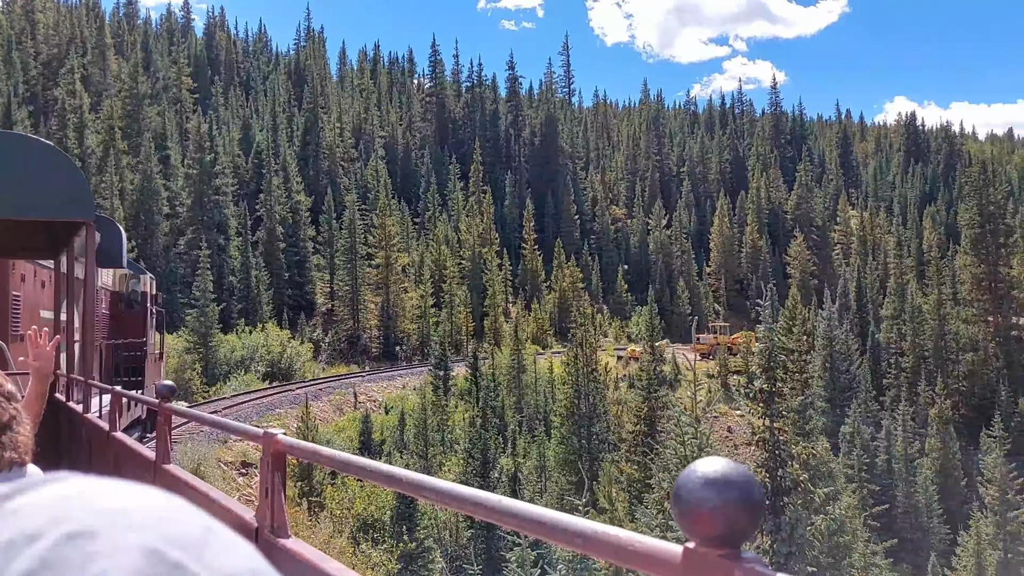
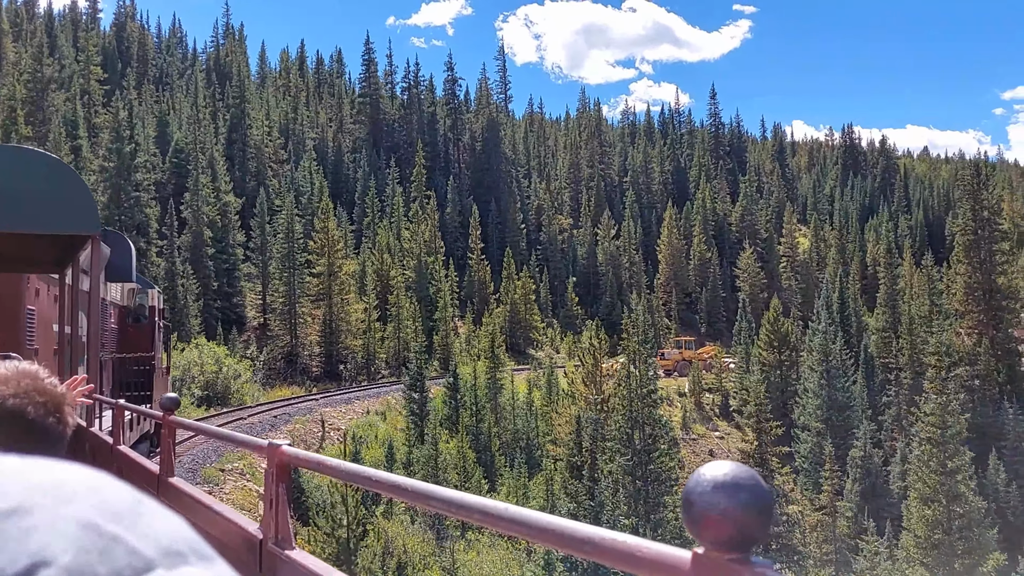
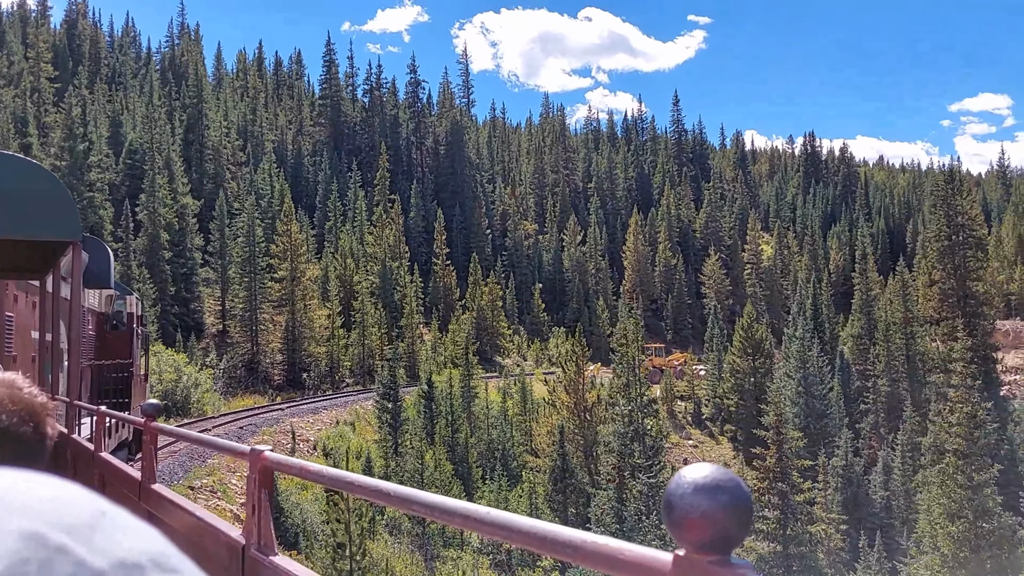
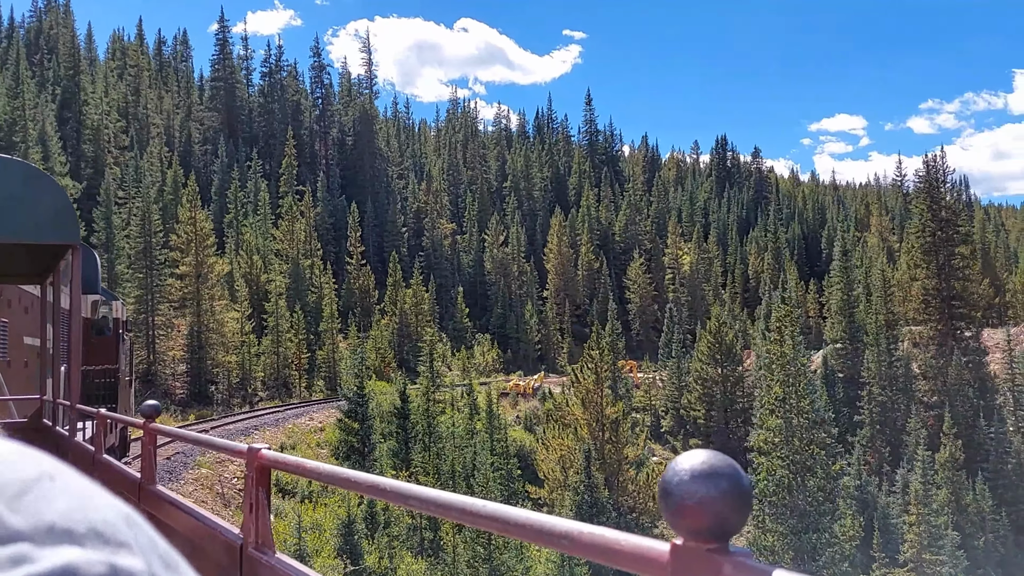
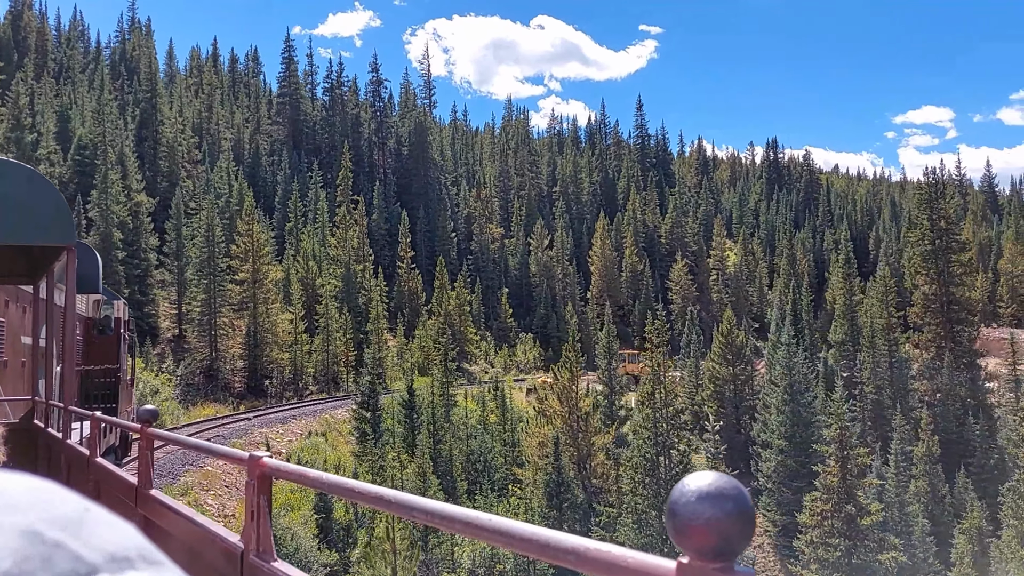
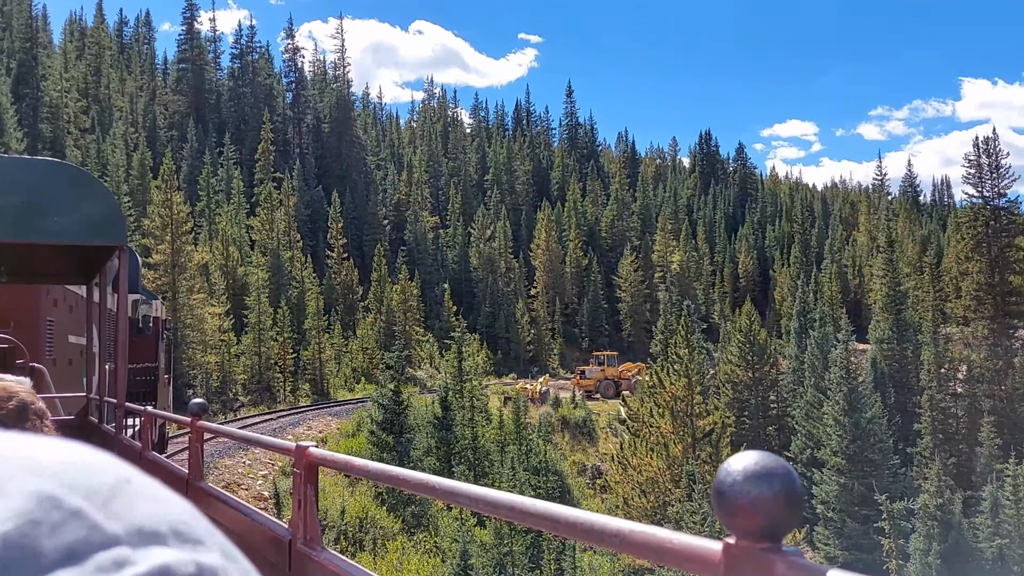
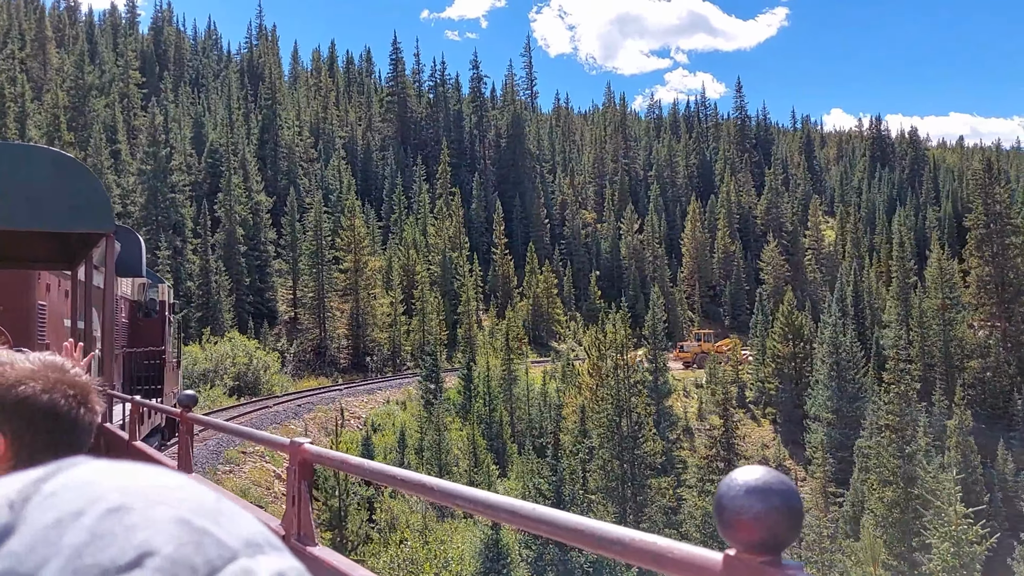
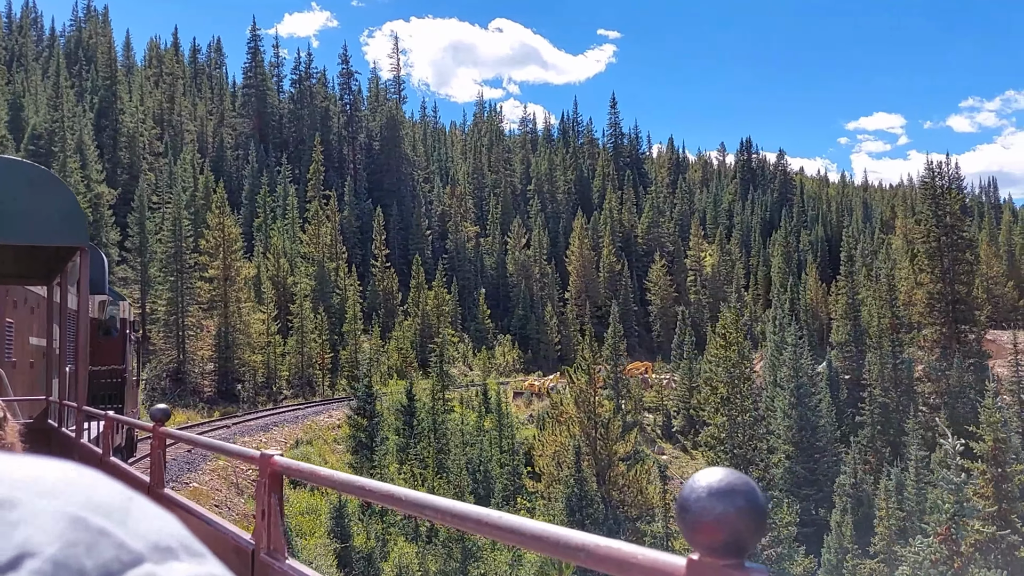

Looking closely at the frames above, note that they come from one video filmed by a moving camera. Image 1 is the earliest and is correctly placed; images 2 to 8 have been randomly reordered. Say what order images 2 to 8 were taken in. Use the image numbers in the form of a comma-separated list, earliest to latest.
7, 2, 3, 5, 8, 4, 6
